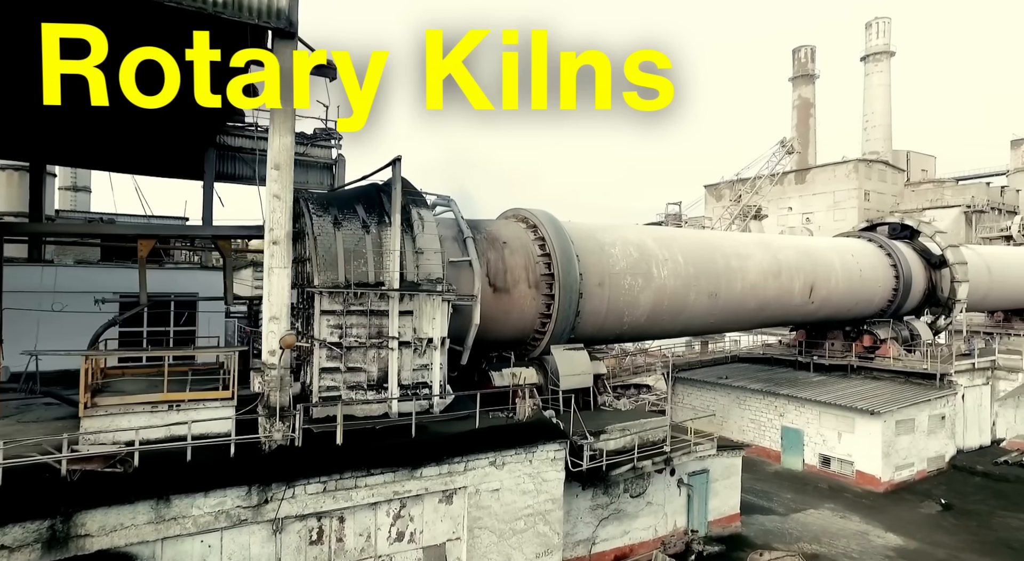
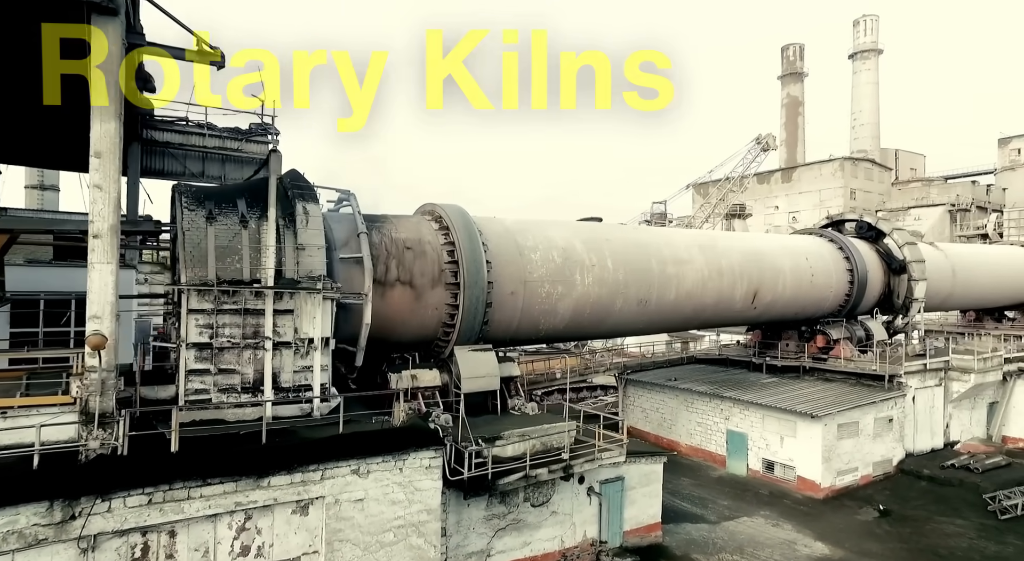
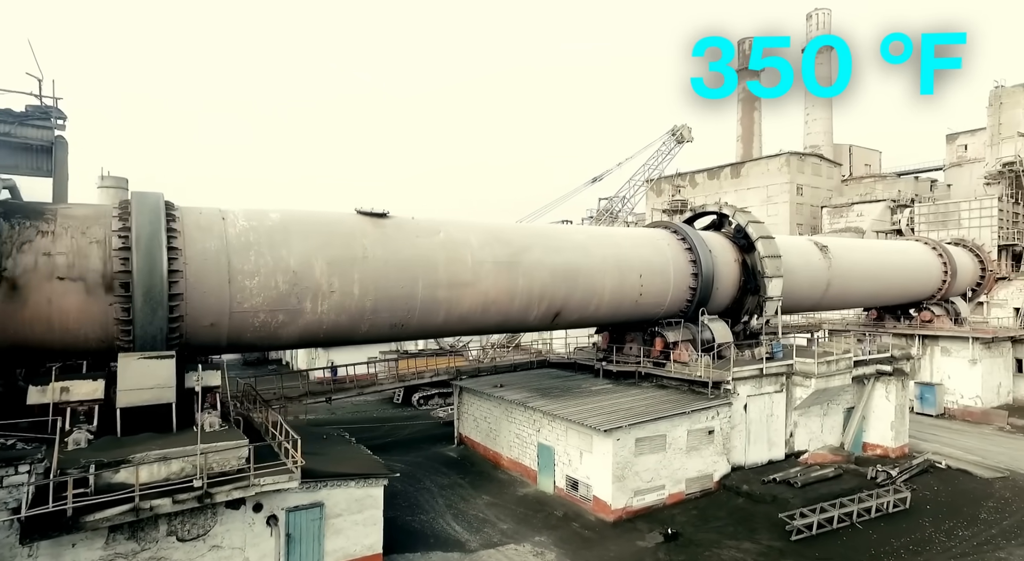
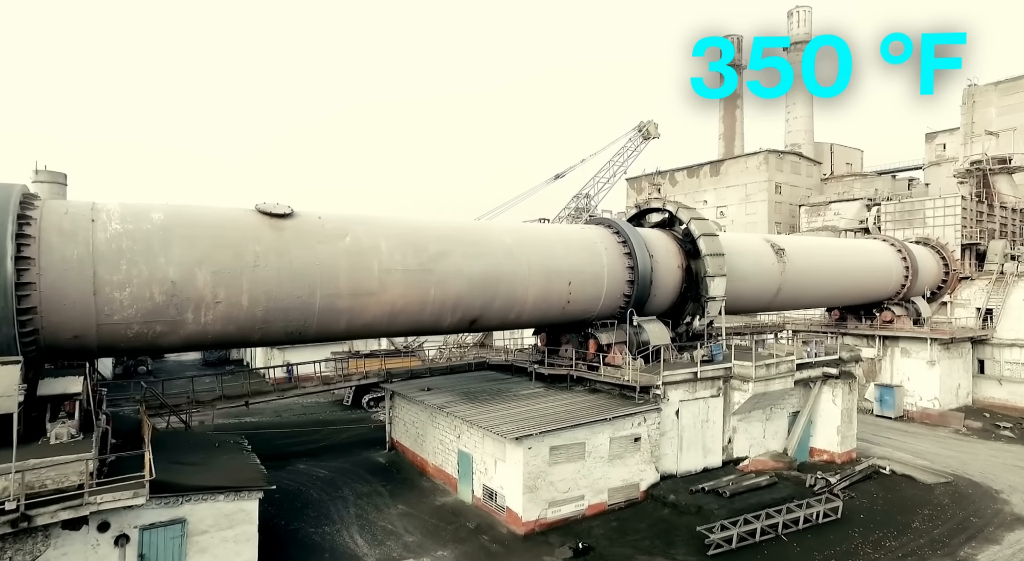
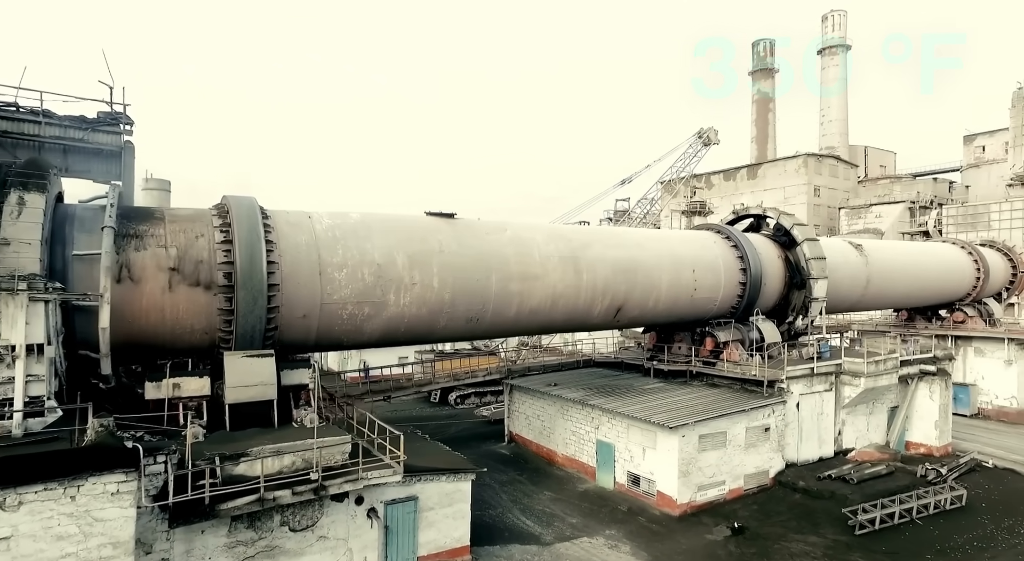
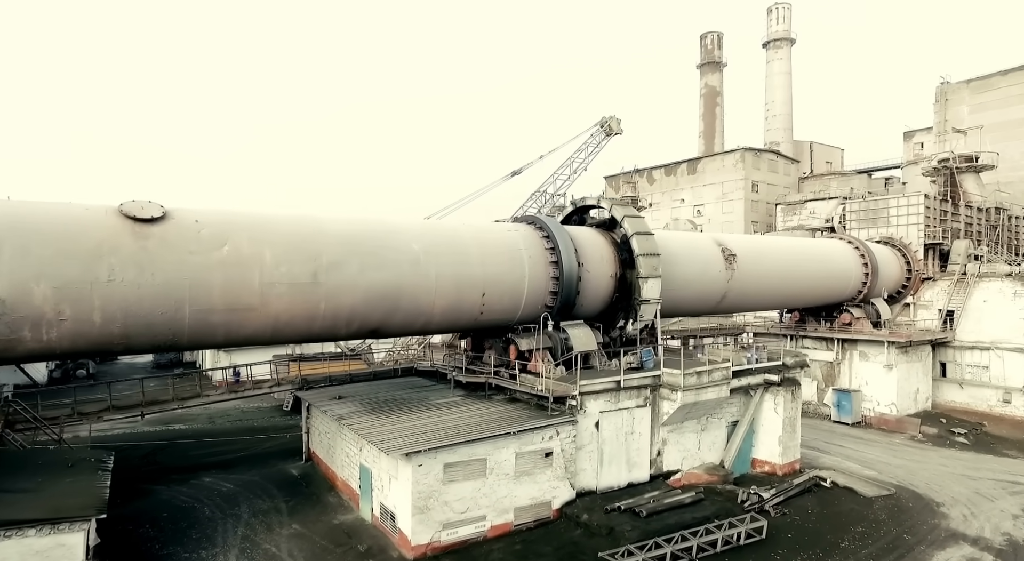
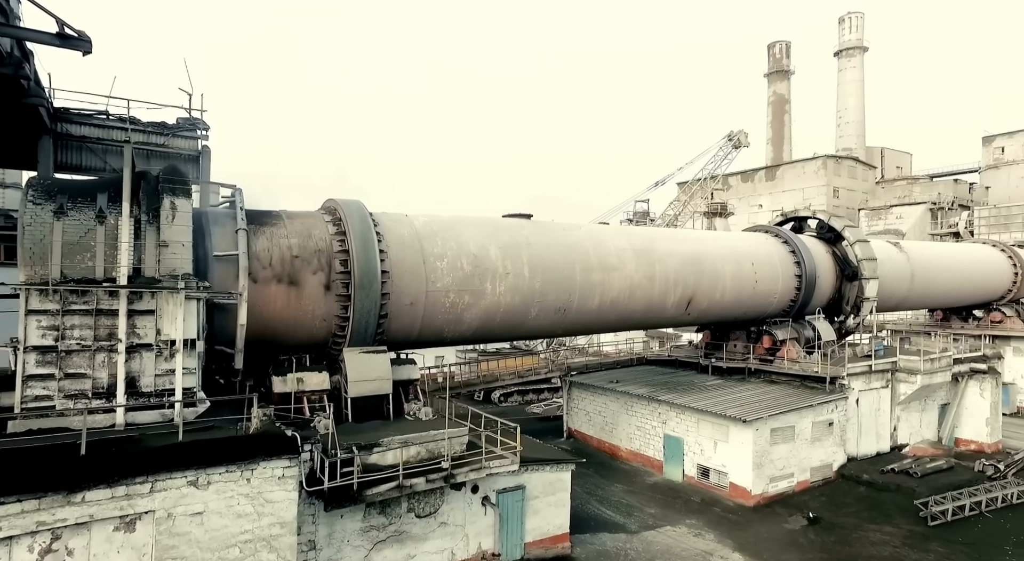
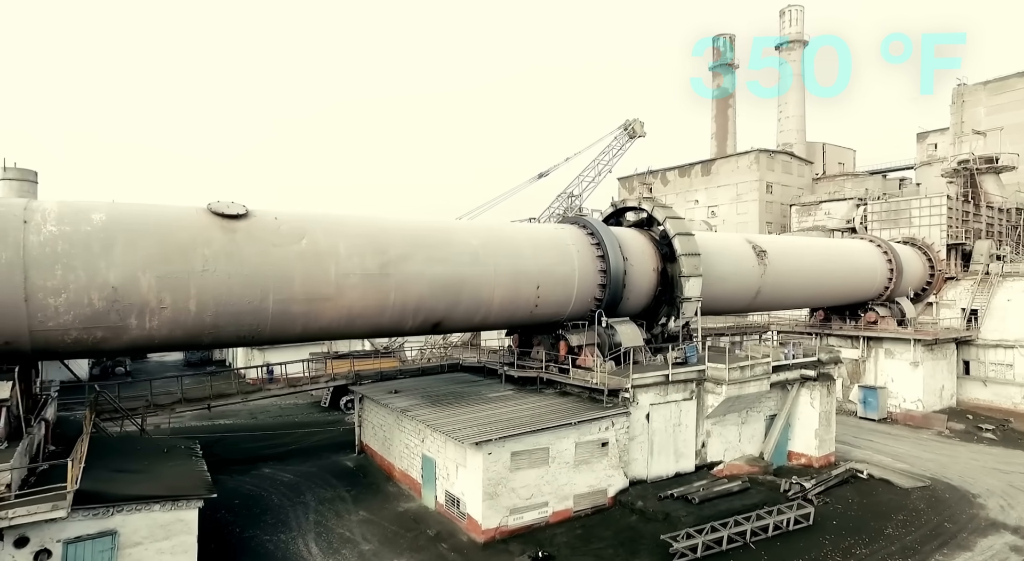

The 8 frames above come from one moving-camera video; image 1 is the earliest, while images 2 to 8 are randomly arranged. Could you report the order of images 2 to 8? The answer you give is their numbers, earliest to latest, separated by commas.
2, 7, 5, 3, 4, 8, 6
